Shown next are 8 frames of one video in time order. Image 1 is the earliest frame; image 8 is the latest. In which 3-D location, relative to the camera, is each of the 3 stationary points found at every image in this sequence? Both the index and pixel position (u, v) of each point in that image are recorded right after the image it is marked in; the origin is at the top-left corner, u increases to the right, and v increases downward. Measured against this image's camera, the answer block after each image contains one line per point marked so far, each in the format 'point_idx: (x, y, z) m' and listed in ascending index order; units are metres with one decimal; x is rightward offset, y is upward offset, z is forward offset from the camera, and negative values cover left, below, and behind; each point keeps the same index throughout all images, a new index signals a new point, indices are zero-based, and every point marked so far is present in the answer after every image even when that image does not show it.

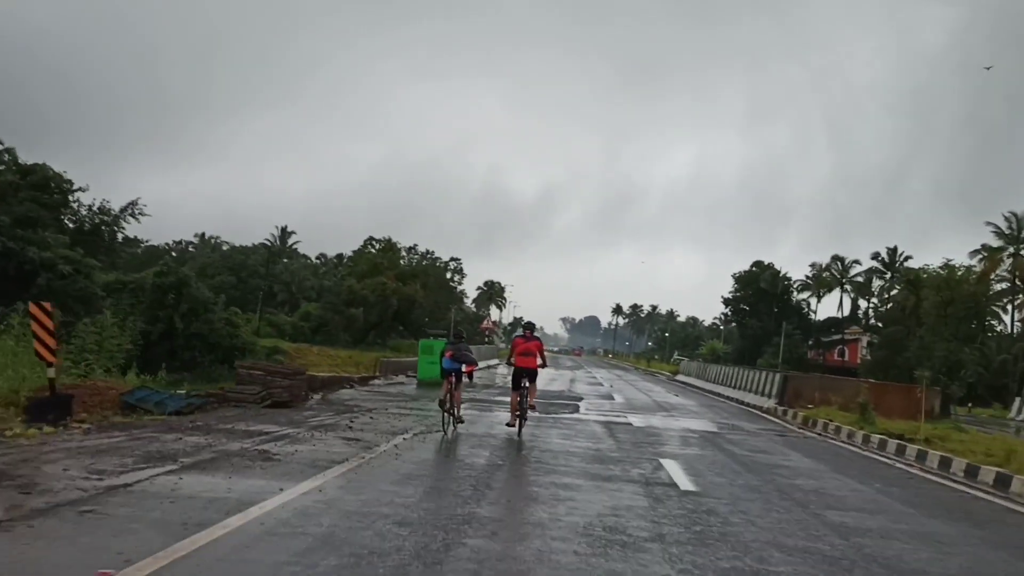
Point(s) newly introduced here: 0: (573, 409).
0: (+1.2, -2.3, +17.7) m
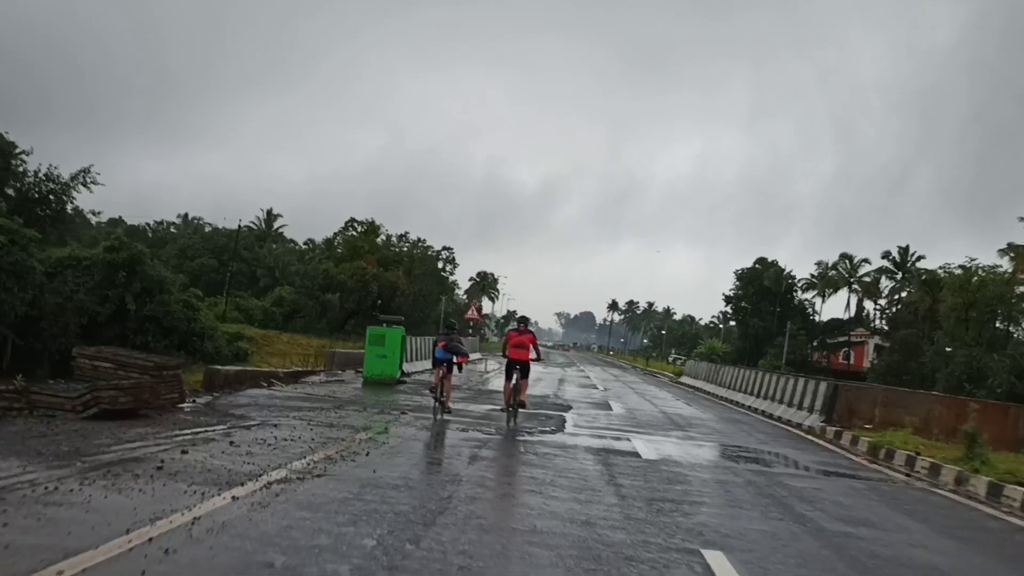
0: (+0.7, -1.9, +13.3) m
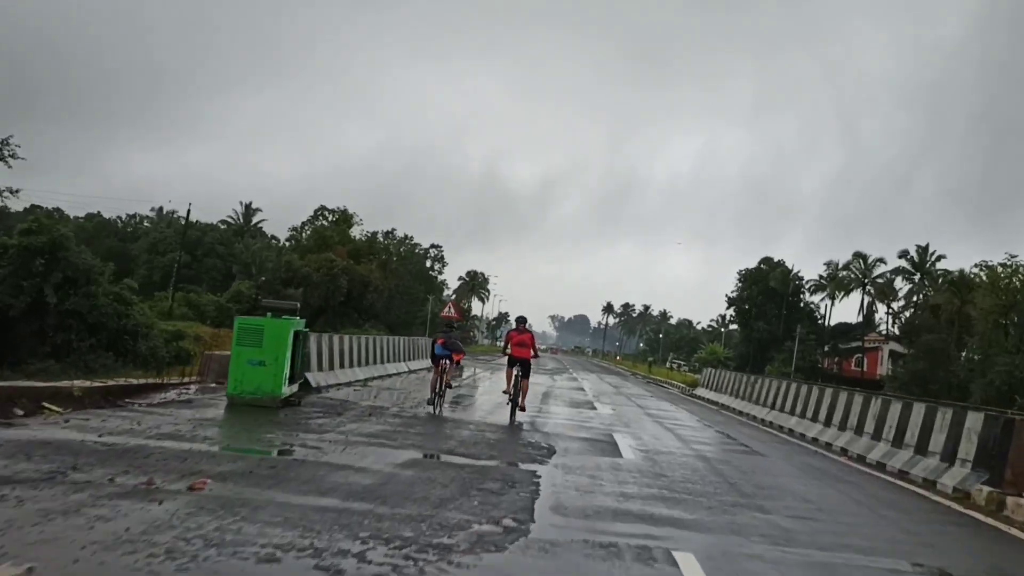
0: (+0.1, -1.6, +7.3) m
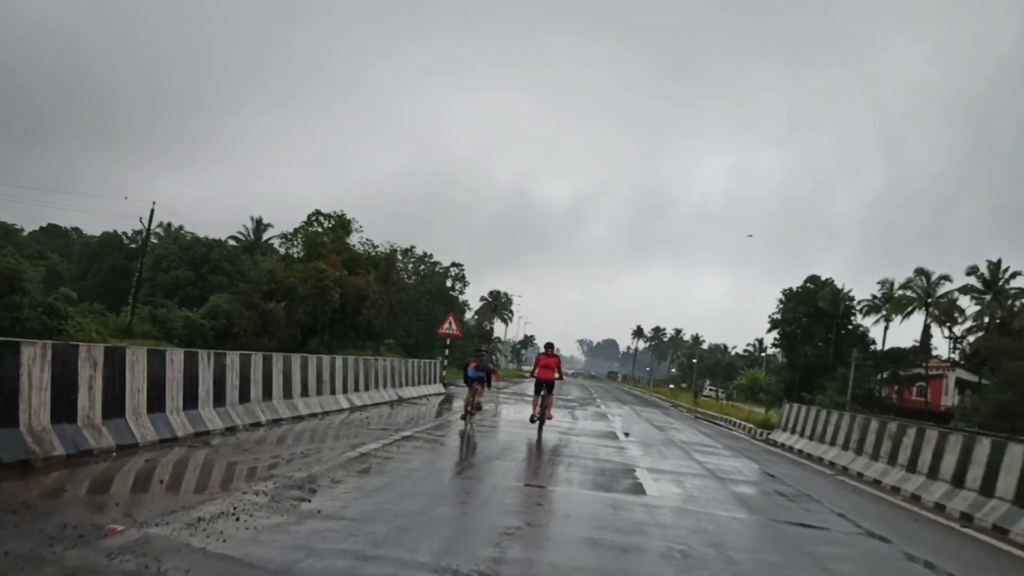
0: (-0.4, -1.1, -0.1) m
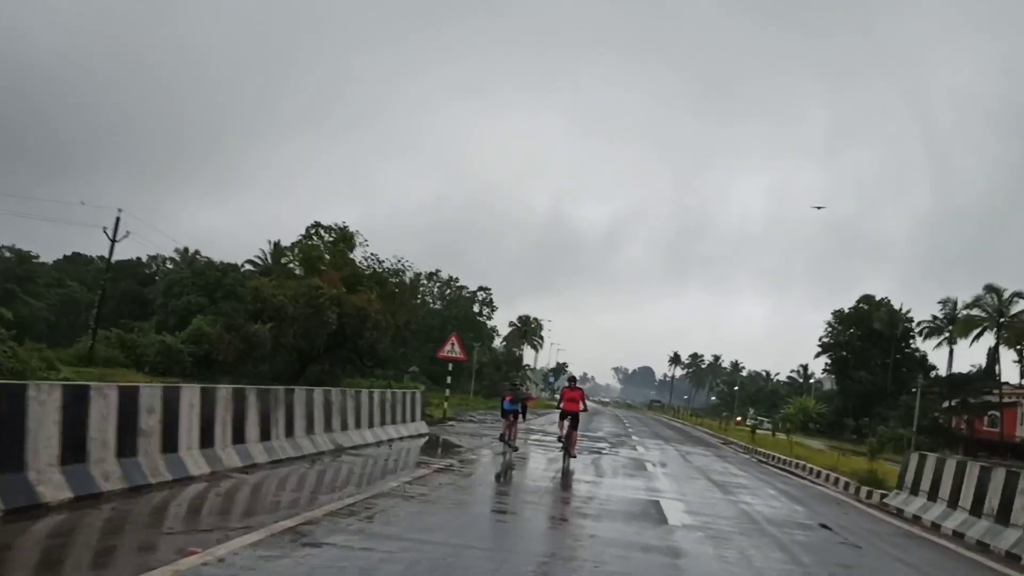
0: (-1.2, -0.5, -5.8) m
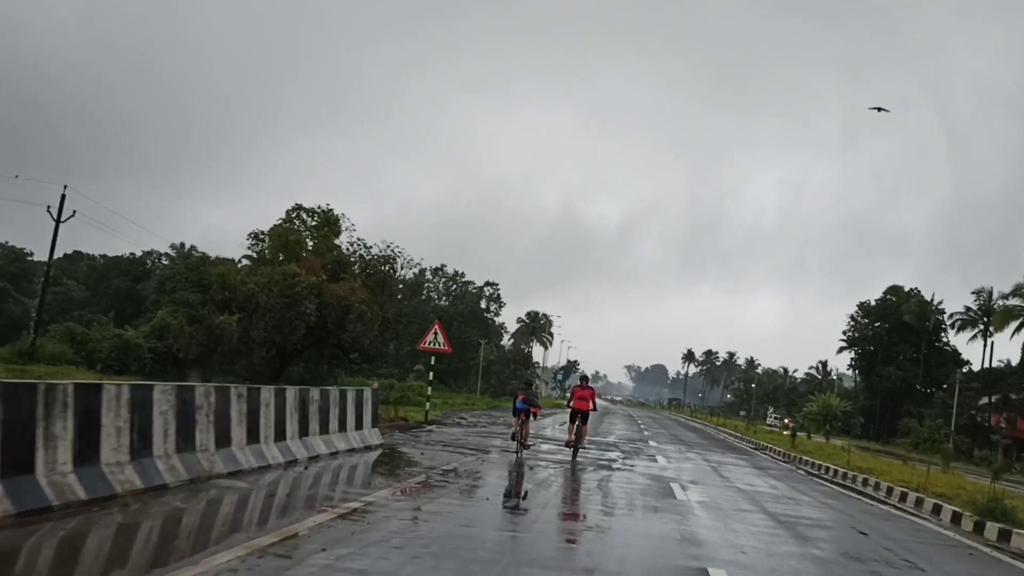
0: (-1.8, 0.0, -10.1) m
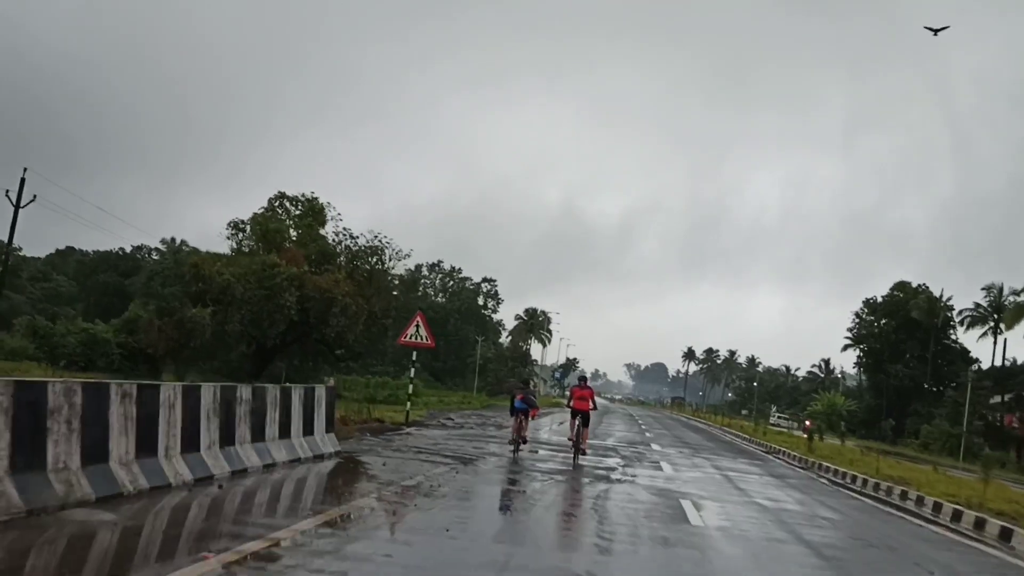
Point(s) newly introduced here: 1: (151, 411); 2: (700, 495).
0: (-2.0, +0.2, -12.2) m
1: (-3.0, -1.0, +7.7) m
2: (+2.4, -2.7, +11.9) m
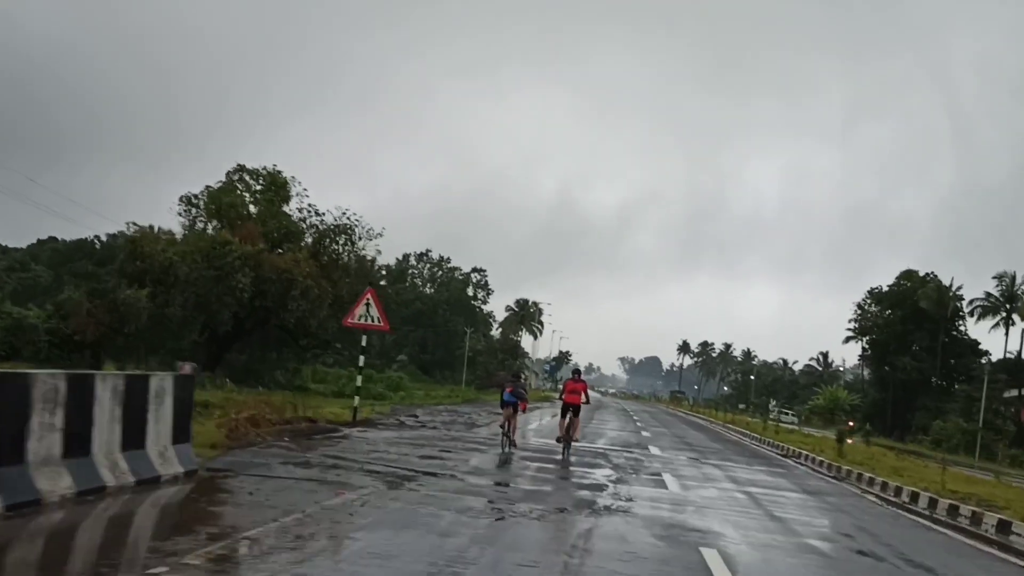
0: (-2.3, +0.5, -15.8) m
1: (-3.5, -0.6, +4.0) m
2: (+1.9, -2.2, +8.3) m
